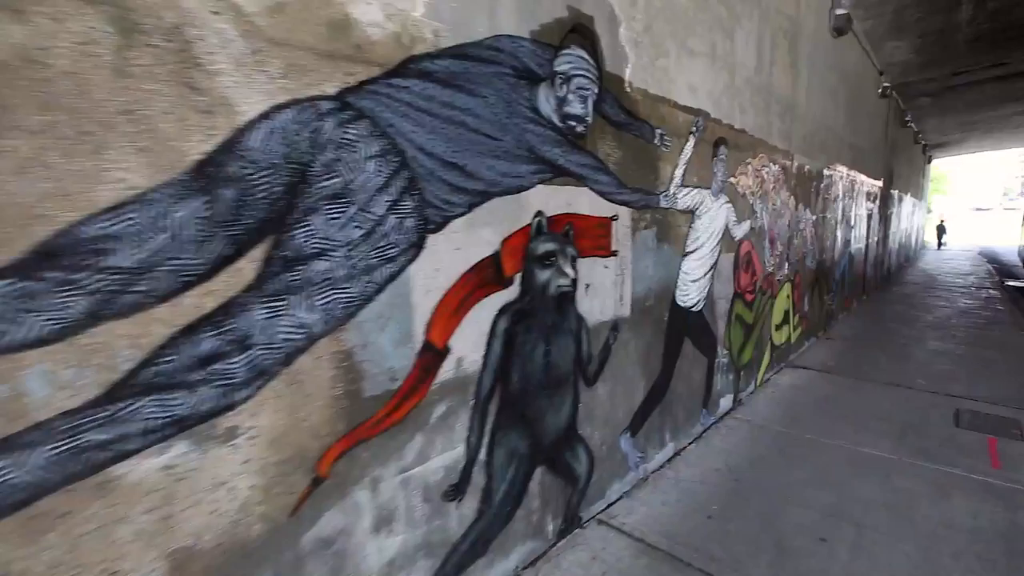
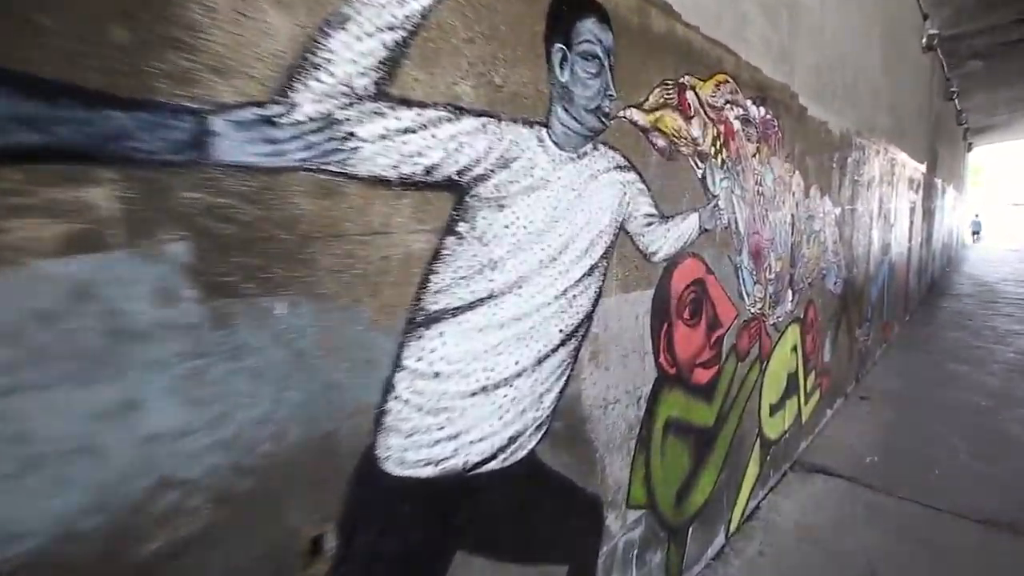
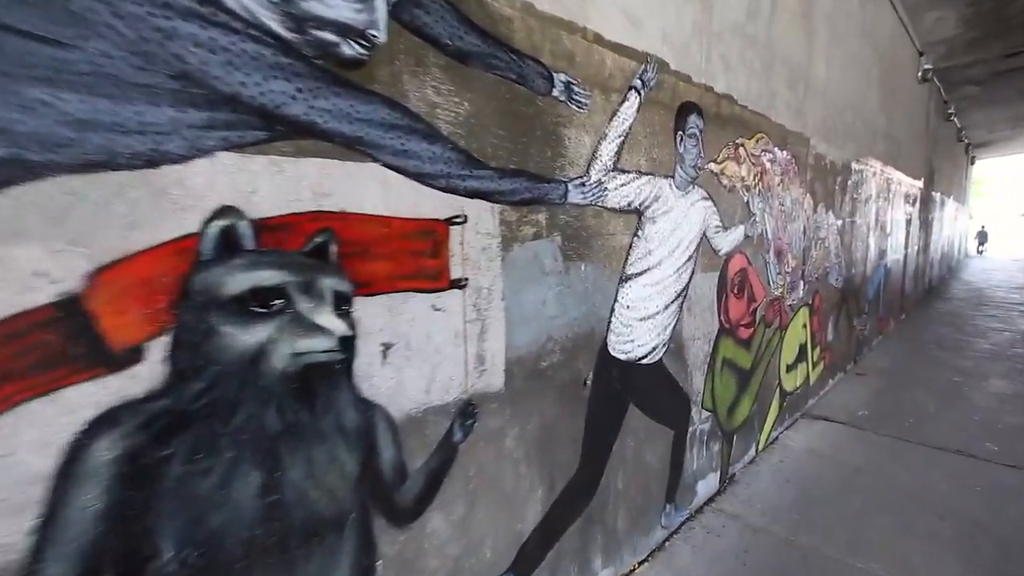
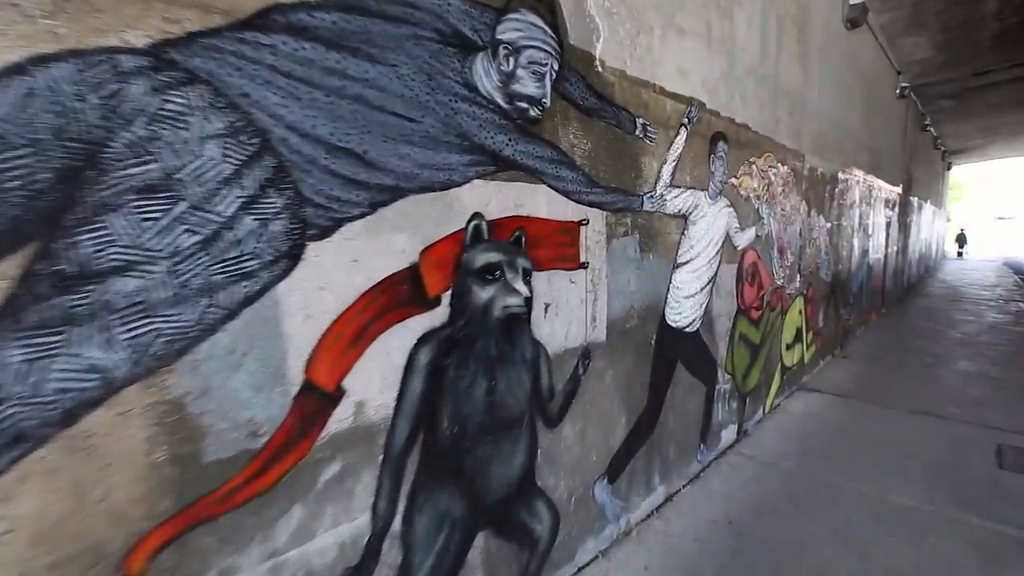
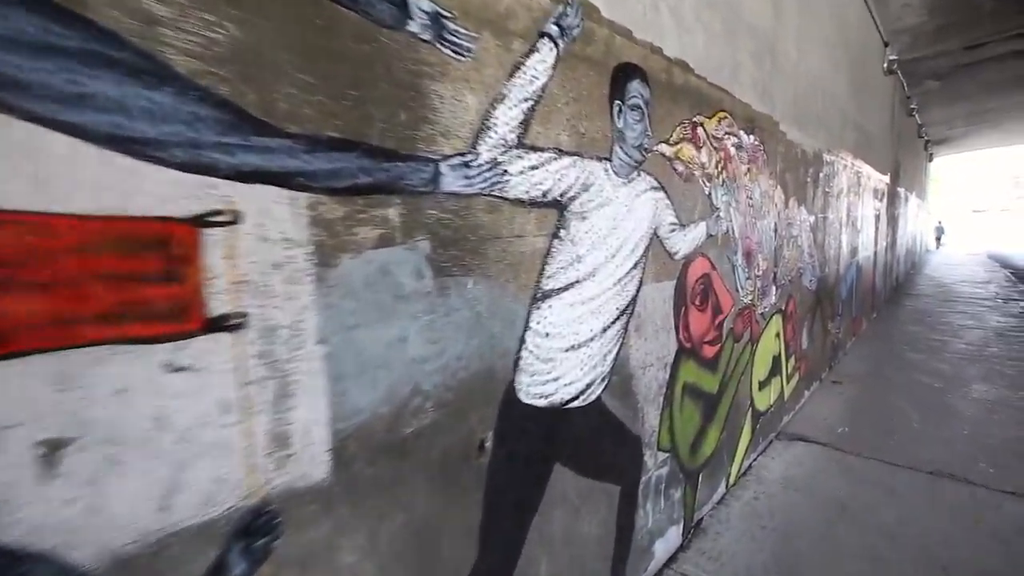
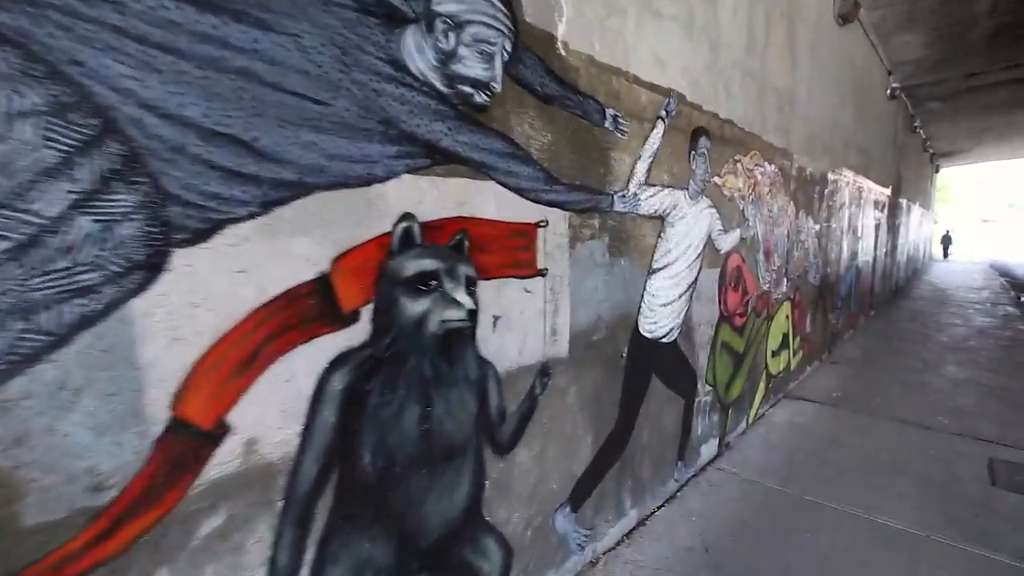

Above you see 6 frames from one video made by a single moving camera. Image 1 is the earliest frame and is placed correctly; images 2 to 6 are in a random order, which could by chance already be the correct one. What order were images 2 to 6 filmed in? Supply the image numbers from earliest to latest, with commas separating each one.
4, 6, 3, 5, 2
